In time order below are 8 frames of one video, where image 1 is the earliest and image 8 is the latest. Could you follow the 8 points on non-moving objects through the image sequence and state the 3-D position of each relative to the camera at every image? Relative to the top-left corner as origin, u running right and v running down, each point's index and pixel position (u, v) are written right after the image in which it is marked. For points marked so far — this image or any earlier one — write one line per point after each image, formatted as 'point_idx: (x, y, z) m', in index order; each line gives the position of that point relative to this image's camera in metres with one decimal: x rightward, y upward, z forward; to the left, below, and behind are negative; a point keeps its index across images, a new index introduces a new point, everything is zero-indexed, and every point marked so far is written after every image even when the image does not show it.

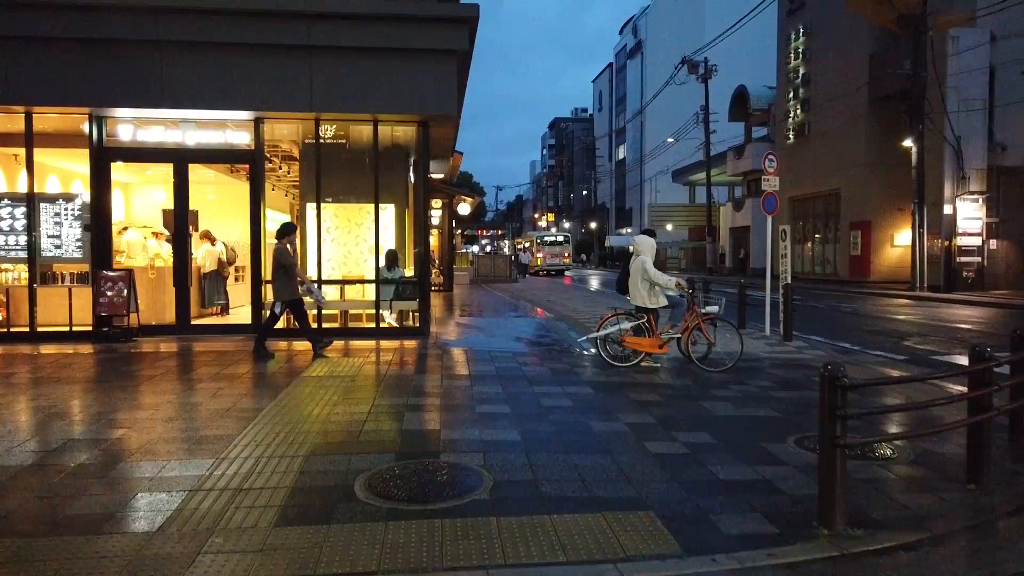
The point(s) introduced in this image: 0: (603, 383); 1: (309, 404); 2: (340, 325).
0: (+1.1, -1.1, +8.6) m
1: (-2.0, -1.1, +7.5) m
2: (-2.7, -0.6, +12.3) m
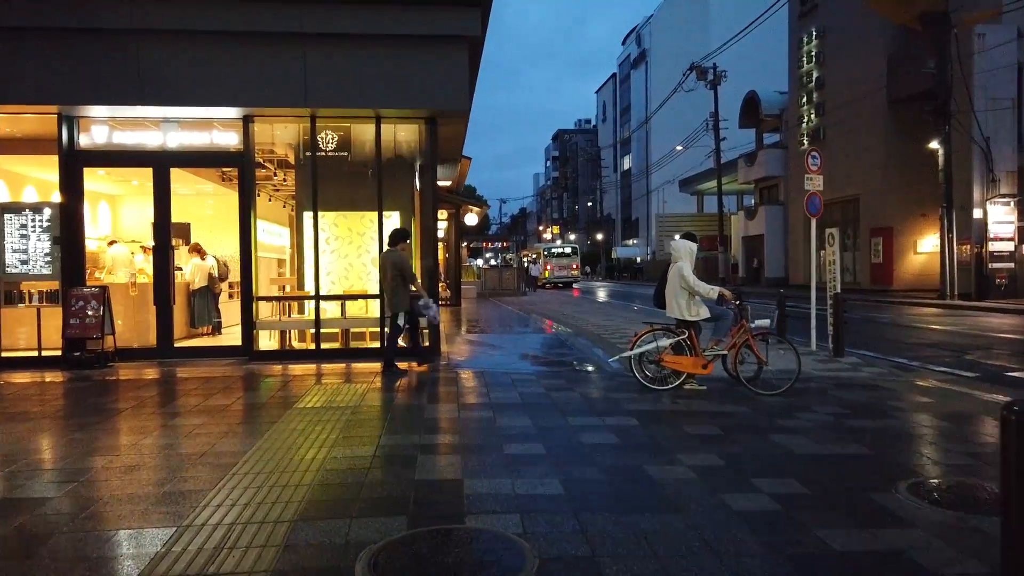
0: (+1.3, -1.2, +7.4) m
1: (-1.7, -1.3, +6.2) m
2: (-2.5, -0.8, +11.1) m
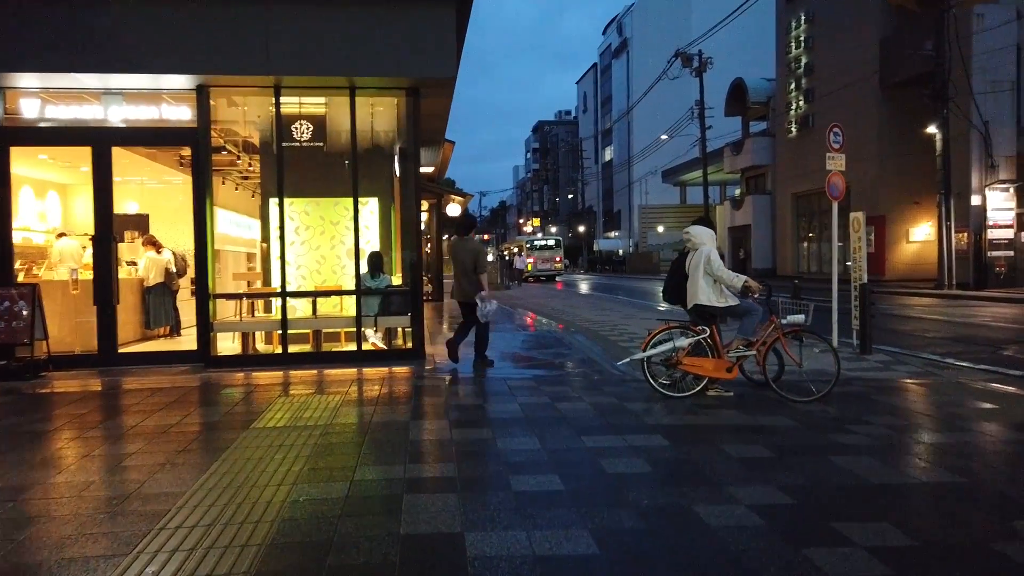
0: (+1.3, -1.1, +6.2) m
1: (-1.7, -1.2, +5.0) m
2: (-2.5, -0.8, +9.8) m
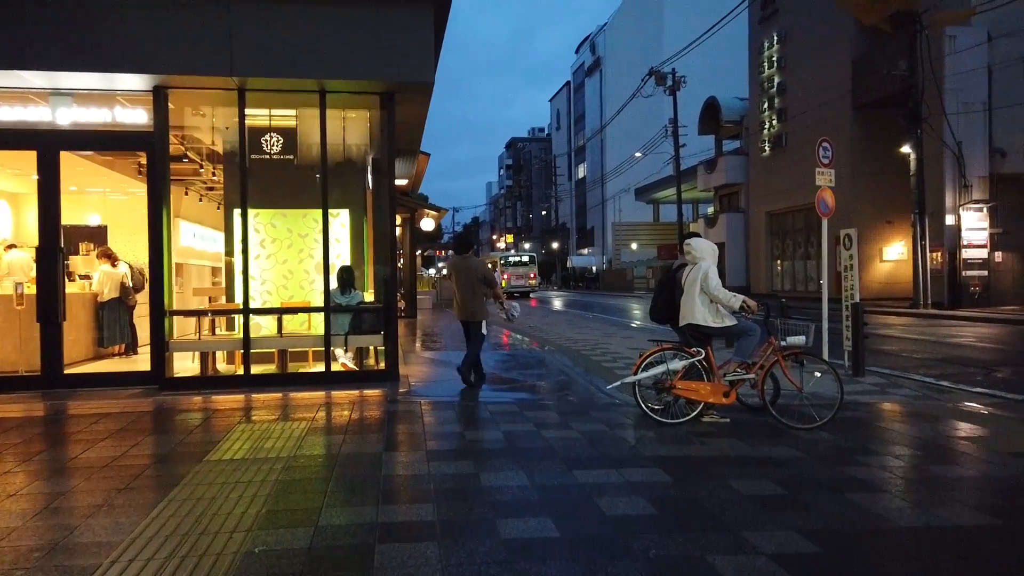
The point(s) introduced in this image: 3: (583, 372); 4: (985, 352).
0: (+1.2, -1.3, +5.7) m
1: (-1.7, -1.3, +4.4) m
2: (-2.8, -1.0, +9.1) m
3: (+1.1, -1.3, +11.5) m
4: (+8.5, -1.2, +13.8) m
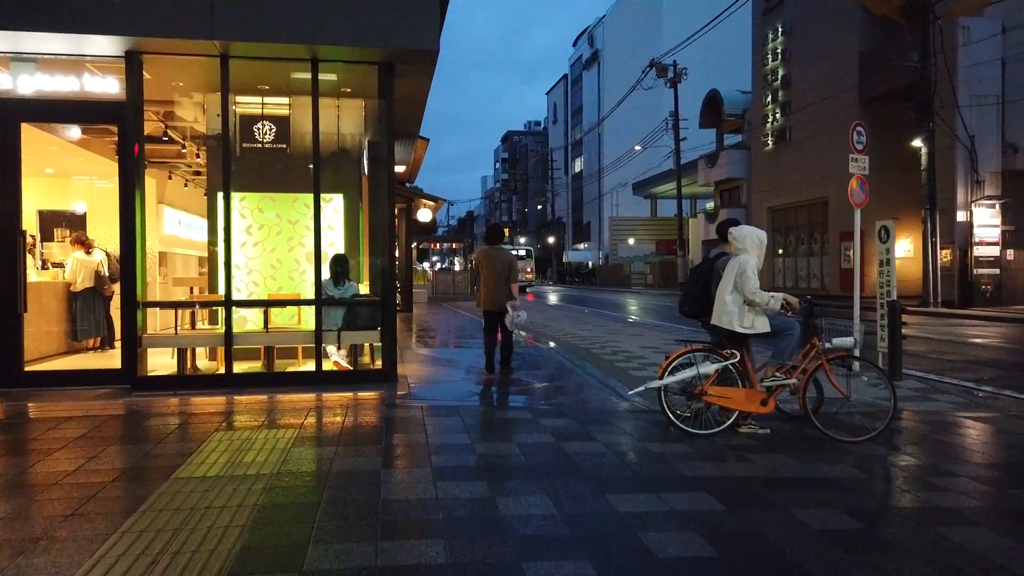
0: (+1.3, -1.2, +4.9) m
1: (-1.6, -1.3, +3.5) m
2: (-2.7, -0.9, +8.3) m
3: (+1.1, -1.2, +10.7) m
4: (+8.6, -1.1, +13.1) m
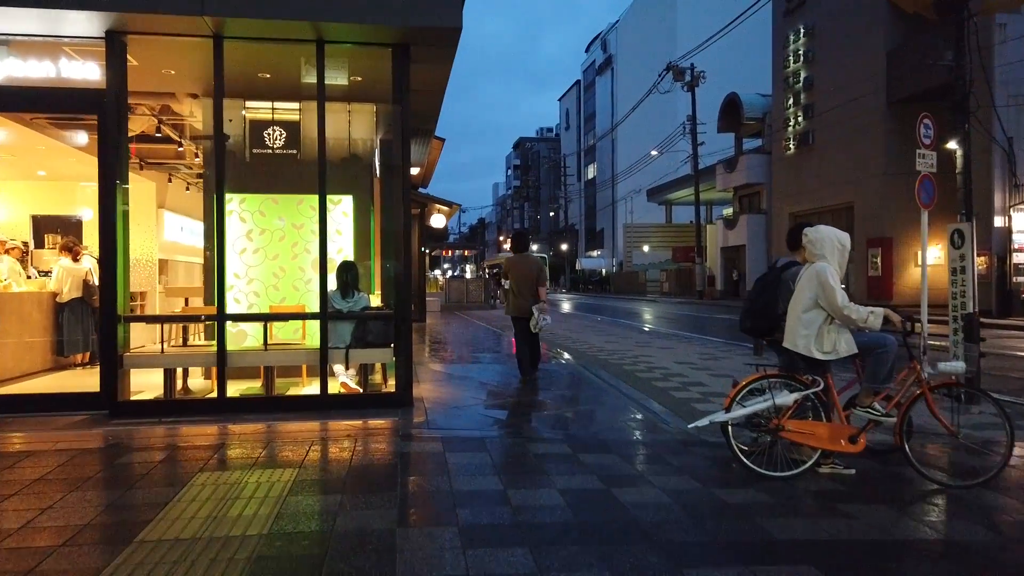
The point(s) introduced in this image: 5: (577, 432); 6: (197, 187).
0: (+1.6, -1.3, +3.9) m
1: (-1.4, -1.3, +2.6) m
2: (-2.4, -1.0, +7.4) m
3: (+1.5, -1.3, +9.7) m
4: (+9.0, -1.3, +12.0) m
5: (+0.6, -1.3, +6.9) m
6: (-3.3, +1.1, +7.6) m
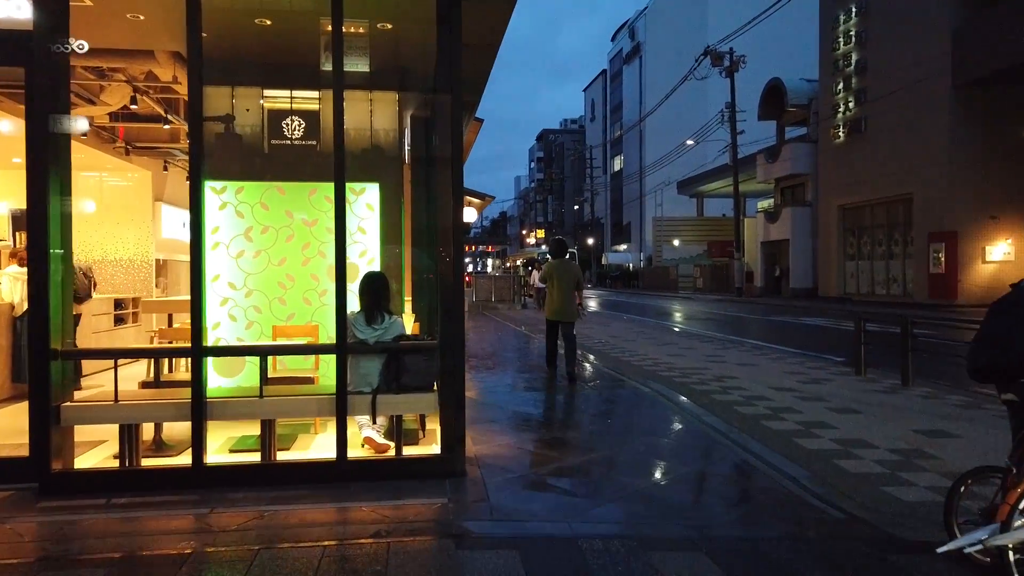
0: (+2.1, -1.5, +1.9) m
1: (-0.9, -1.5, +0.6) m
2: (-1.8, -1.1, +5.4) m
3: (+2.1, -1.4, +7.7) m
4: (+9.7, -1.4, +9.8) m
5: (+1.2, -1.4, +4.8) m
6: (-2.7, +1.0, +5.7) m
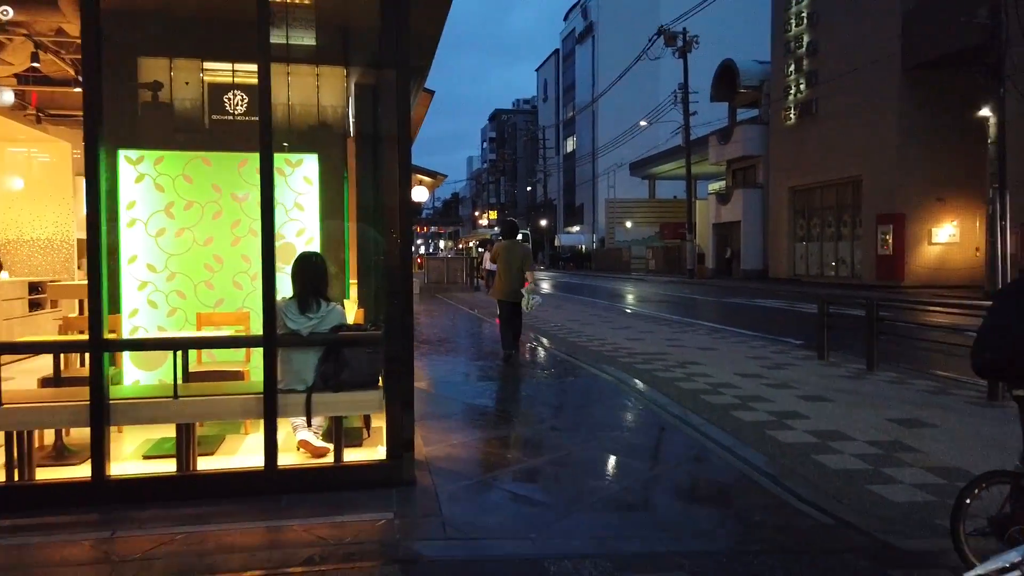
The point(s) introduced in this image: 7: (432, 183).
0: (+2.0, -1.5, +1.5) m
1: (-0.9, -1.5, 0.0) m
2: (-2.1, -1.0, +4.8) m
3: (+1.7, -1.3, +7.3) m
4: (+9.1, -1.2, +9.8) m
5: (+0.9, -1.3, +4.3) m
6: (-3.0, +1.1, +4.9) m
7: (-1.9, +2.5, +18.0) m
